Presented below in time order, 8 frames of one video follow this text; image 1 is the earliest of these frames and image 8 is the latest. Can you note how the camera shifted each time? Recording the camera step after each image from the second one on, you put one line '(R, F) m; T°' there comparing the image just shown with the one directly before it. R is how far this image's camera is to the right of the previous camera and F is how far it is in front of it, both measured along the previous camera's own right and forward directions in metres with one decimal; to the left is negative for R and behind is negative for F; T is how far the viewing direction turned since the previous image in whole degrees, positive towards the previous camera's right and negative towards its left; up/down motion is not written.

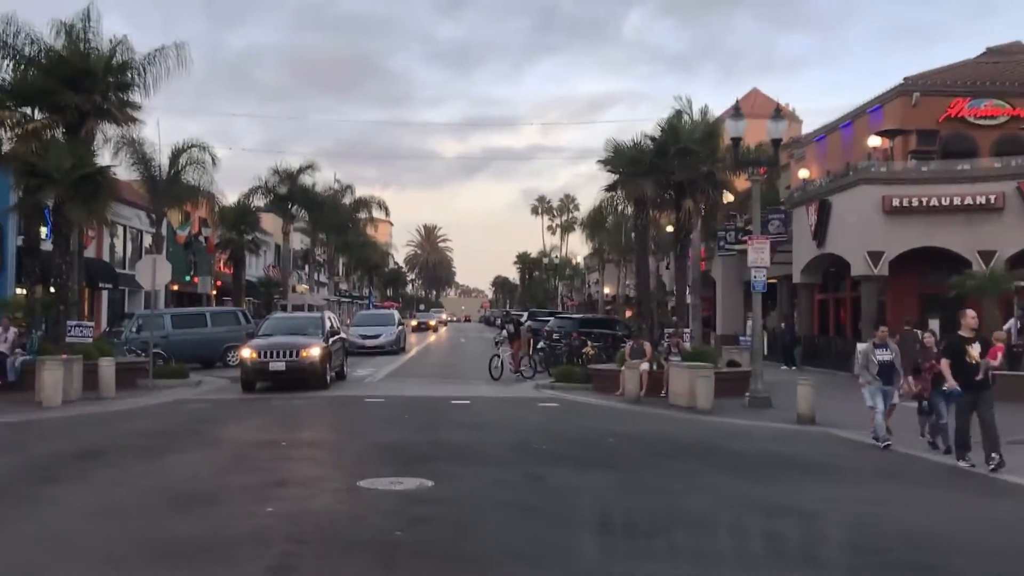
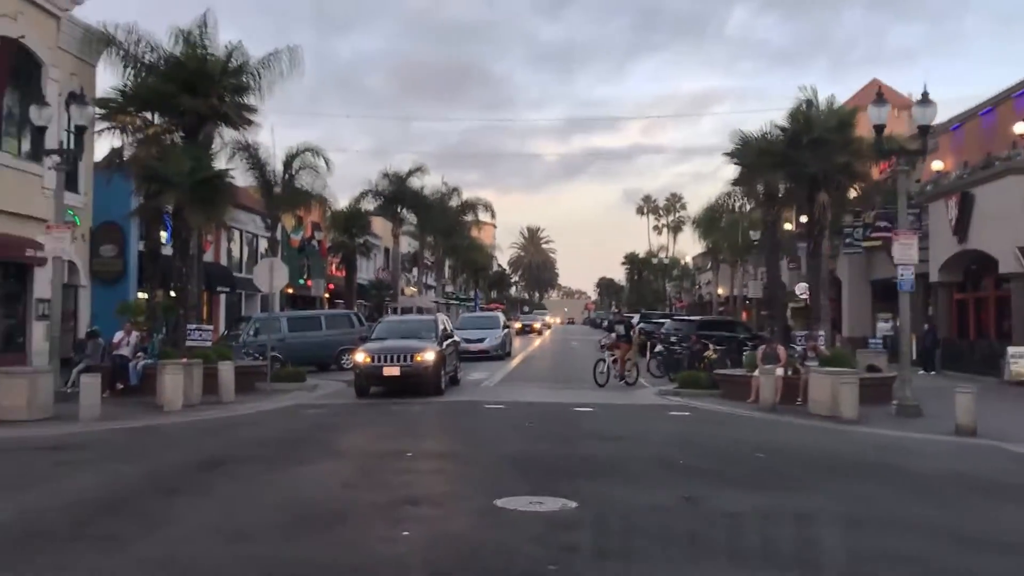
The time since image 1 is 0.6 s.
(-0.4, +0.8) m; -6°
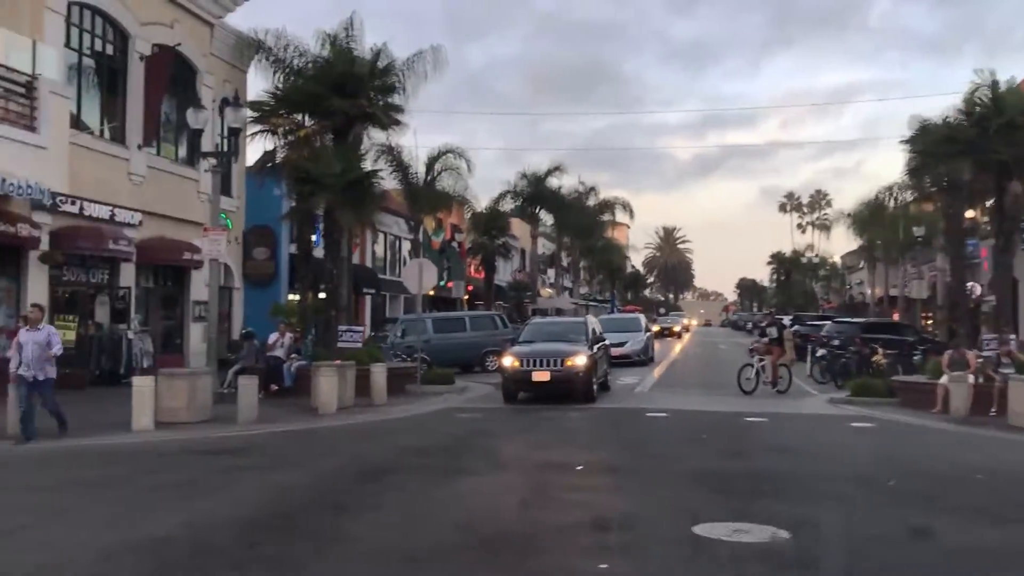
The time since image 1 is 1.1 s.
(-0.5, +0.8) m; -8°
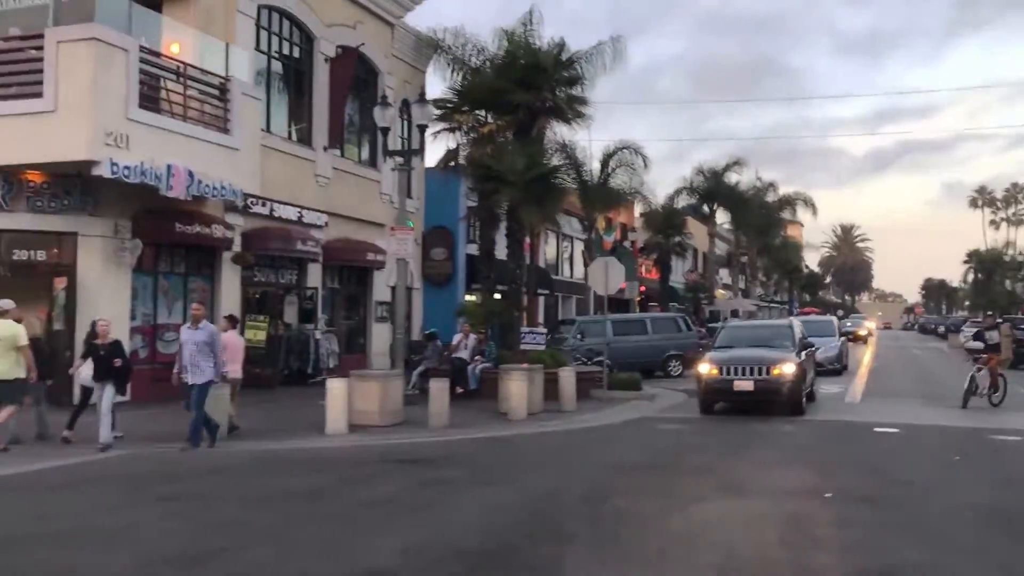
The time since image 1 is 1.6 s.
(-0.7, +1.0) m; -9°
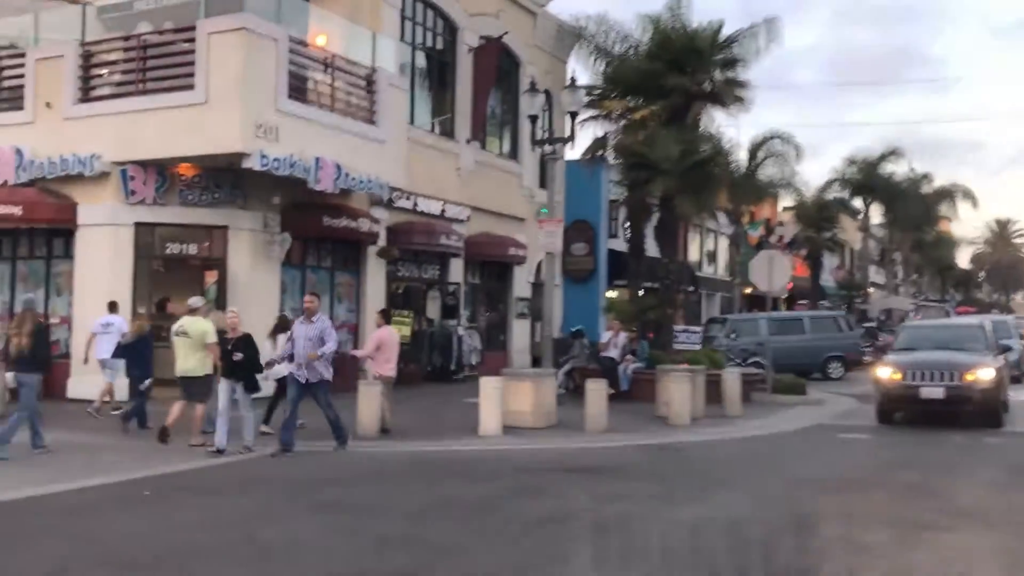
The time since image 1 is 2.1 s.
(-0.5, +0.9) m; -7°
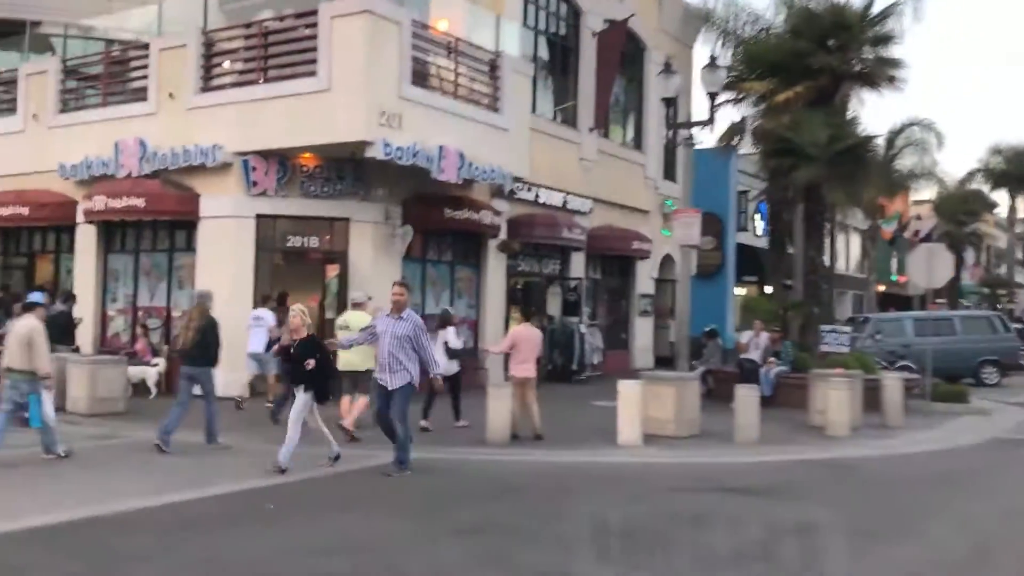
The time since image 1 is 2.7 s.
(-0.5, +1.0) m; -6°
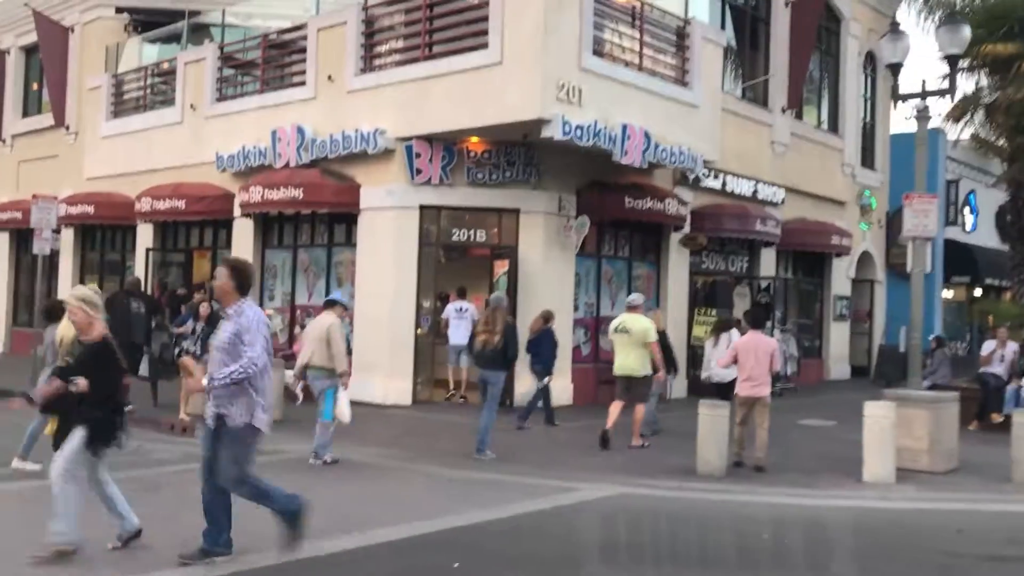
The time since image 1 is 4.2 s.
(-0.7, +2.0) m; -9°
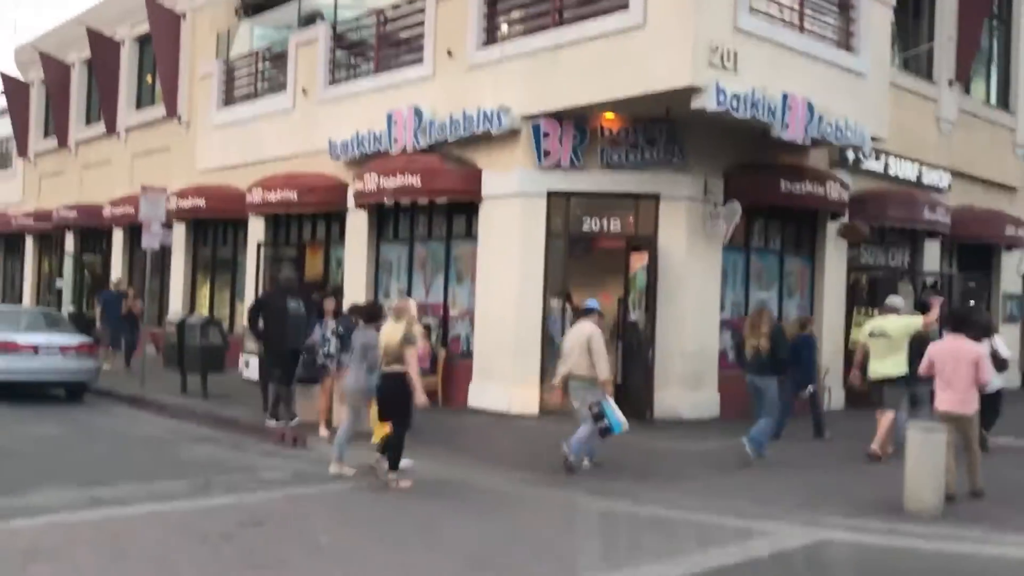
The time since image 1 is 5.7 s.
(-0.5, +1.5) m; -6°
